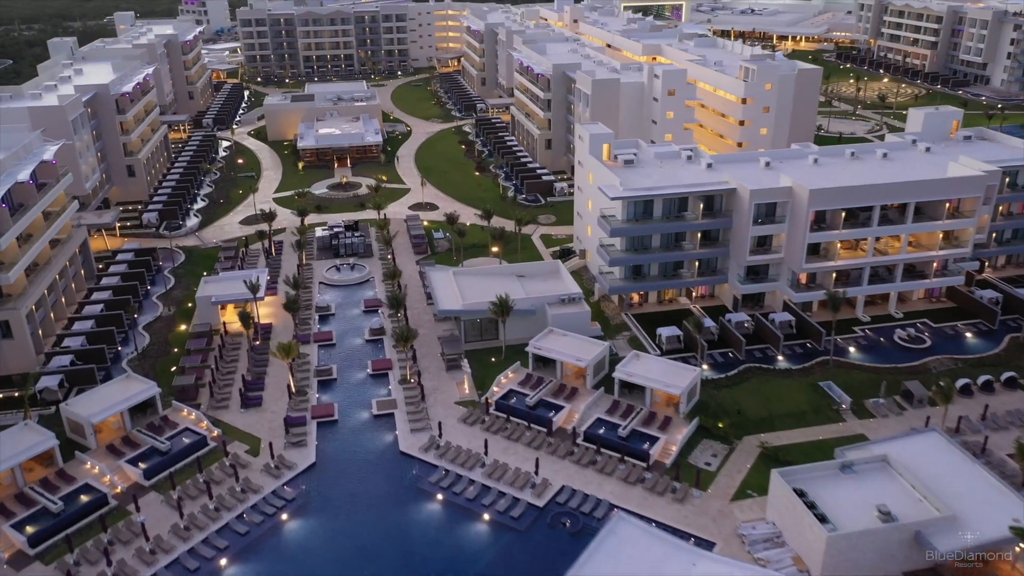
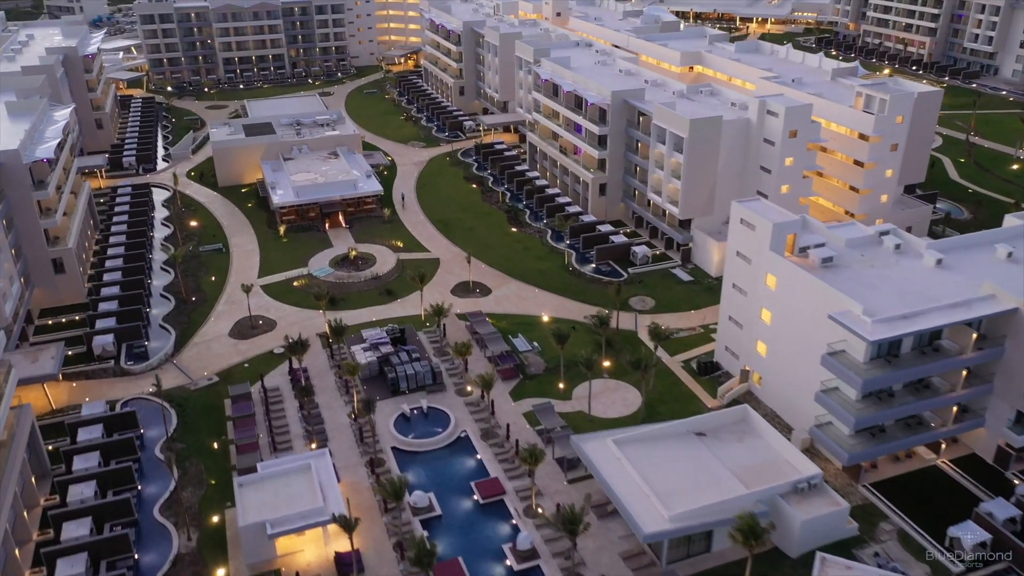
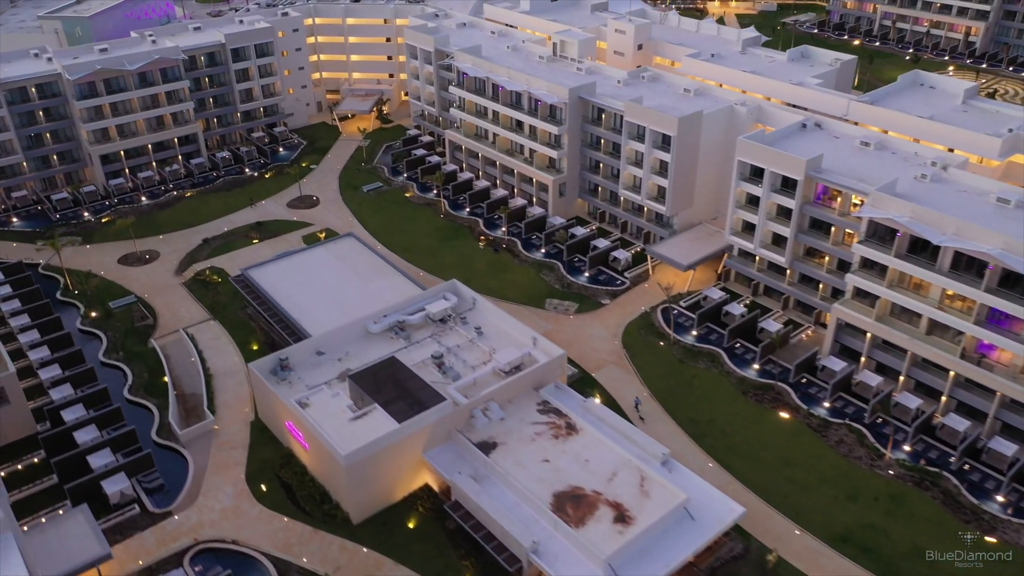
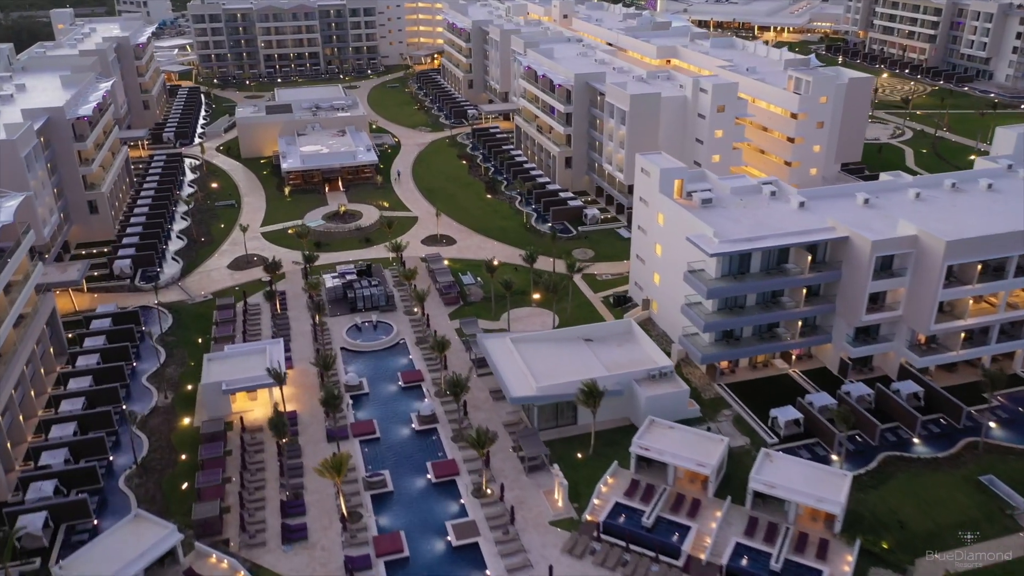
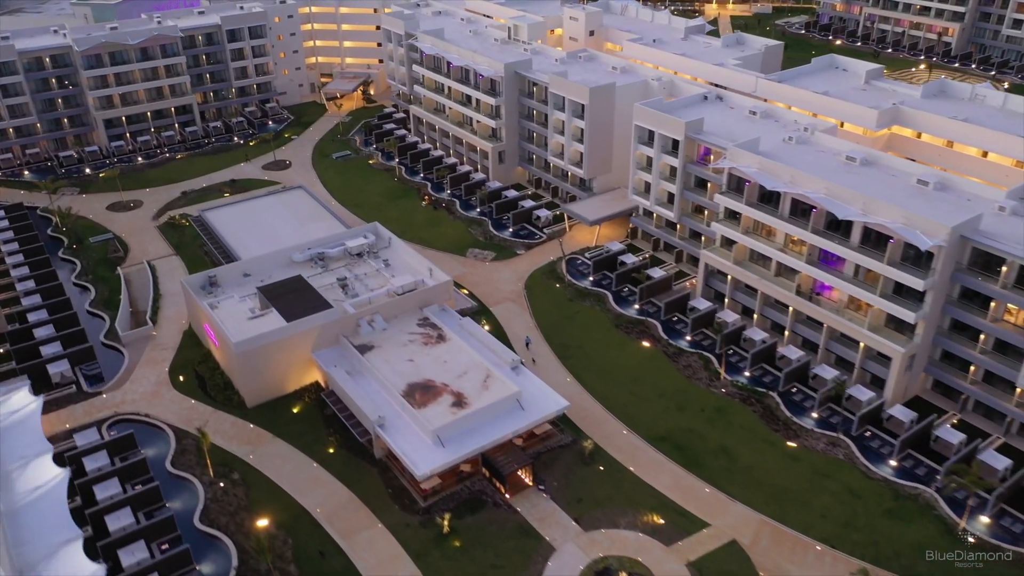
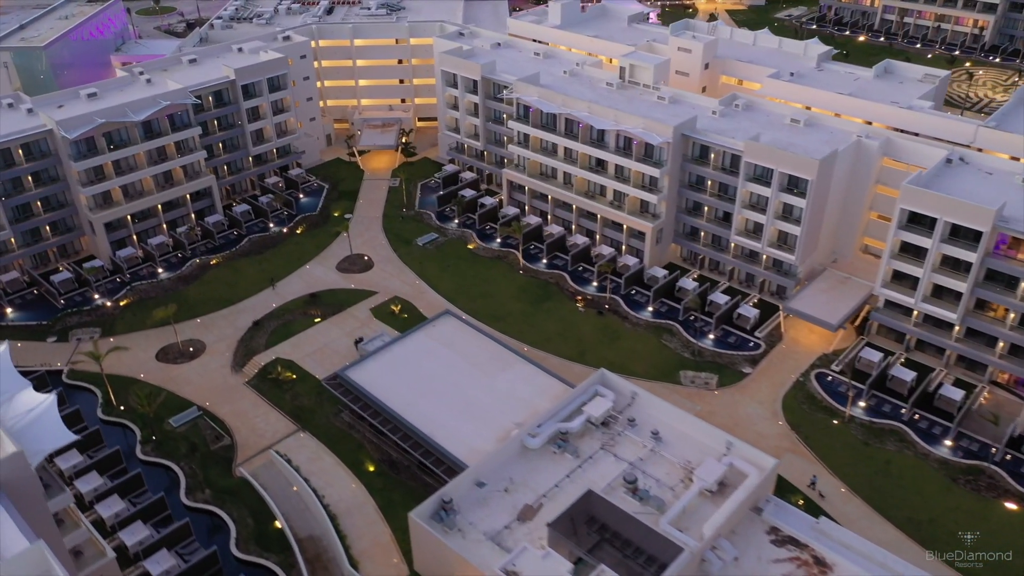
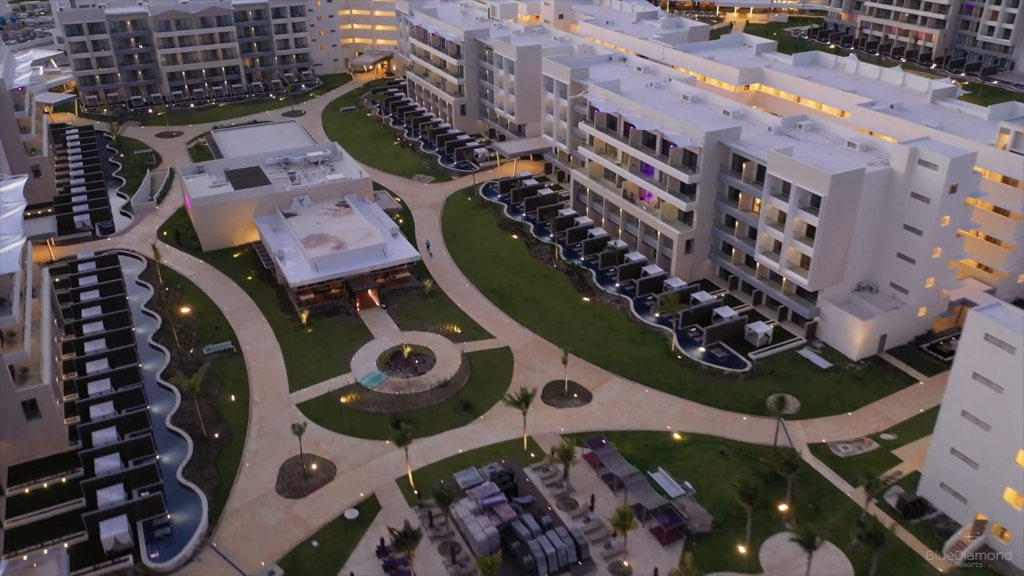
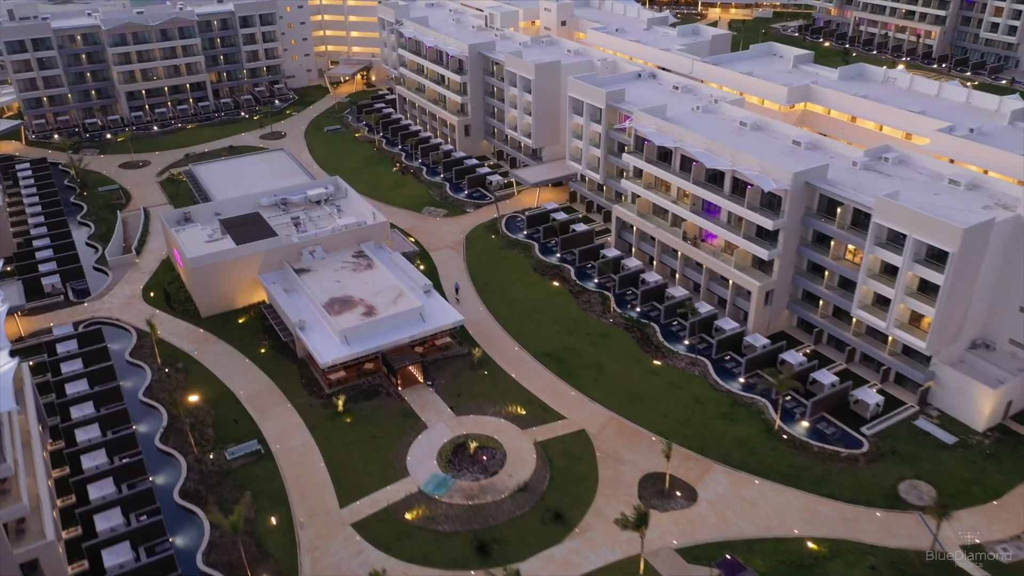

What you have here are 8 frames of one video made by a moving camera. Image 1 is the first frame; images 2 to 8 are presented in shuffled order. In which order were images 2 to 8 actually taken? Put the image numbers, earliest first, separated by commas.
4, 2, 7, 8, 5, 3, 6
